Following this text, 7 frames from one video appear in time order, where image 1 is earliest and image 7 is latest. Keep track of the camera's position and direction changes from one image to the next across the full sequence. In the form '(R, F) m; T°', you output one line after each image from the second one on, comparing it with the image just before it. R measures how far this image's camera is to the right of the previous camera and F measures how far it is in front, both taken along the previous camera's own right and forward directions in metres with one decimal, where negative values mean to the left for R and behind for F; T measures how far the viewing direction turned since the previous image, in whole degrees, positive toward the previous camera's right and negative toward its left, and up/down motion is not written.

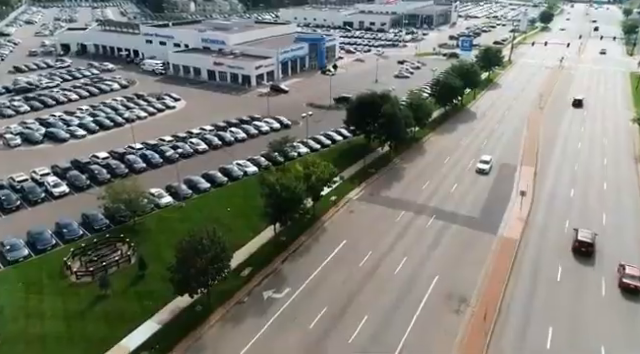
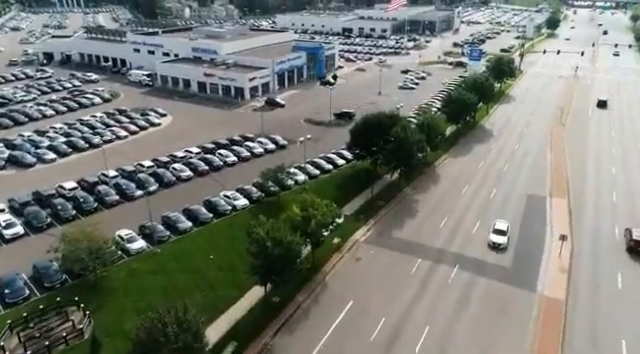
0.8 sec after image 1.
(-0.1, +5.2) m; 0°
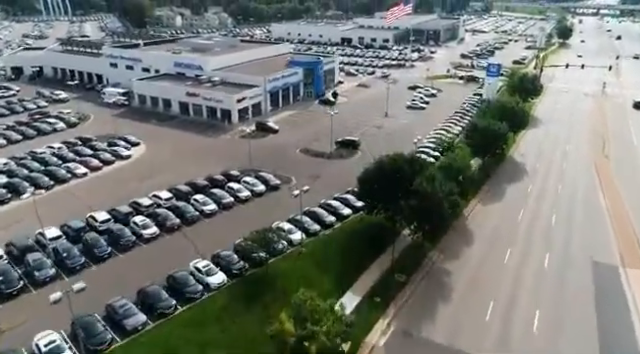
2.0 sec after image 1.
(-0.2, +8.2) m; 0°
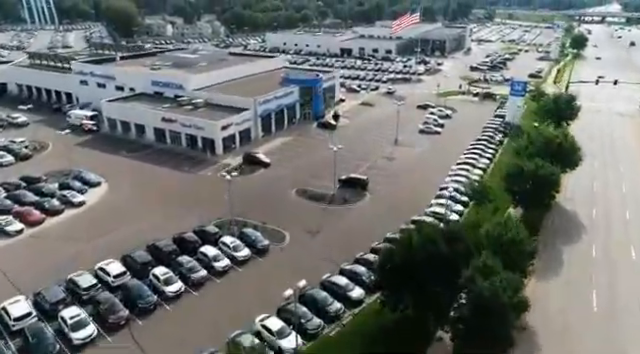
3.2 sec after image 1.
(-0.2, +8.6) m; 0°
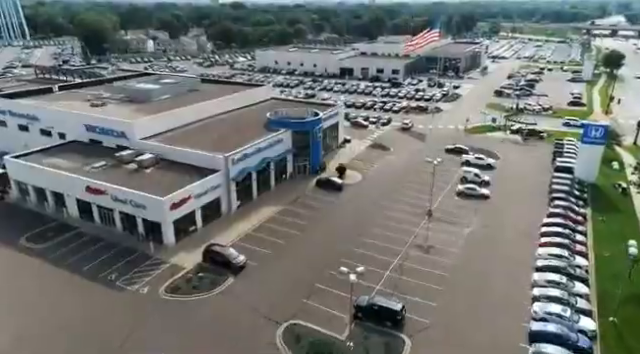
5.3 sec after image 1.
(-0.4, +15.8) m; +1°
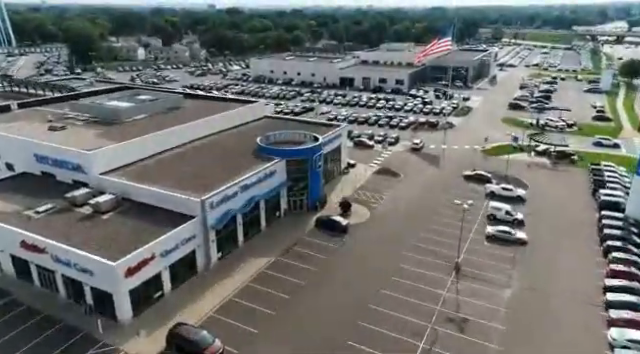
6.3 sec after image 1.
(-0.2, +7.1) m; 0°
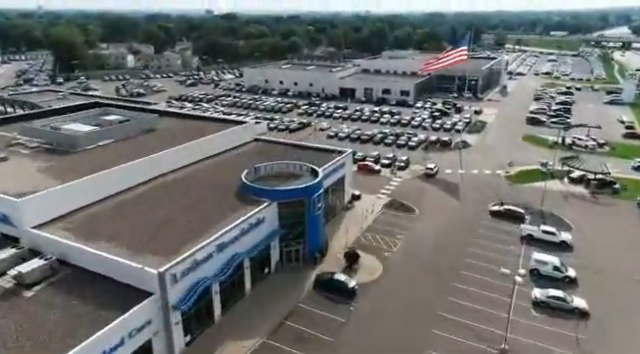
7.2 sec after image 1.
(-0.1, +7.3) m; 0°
